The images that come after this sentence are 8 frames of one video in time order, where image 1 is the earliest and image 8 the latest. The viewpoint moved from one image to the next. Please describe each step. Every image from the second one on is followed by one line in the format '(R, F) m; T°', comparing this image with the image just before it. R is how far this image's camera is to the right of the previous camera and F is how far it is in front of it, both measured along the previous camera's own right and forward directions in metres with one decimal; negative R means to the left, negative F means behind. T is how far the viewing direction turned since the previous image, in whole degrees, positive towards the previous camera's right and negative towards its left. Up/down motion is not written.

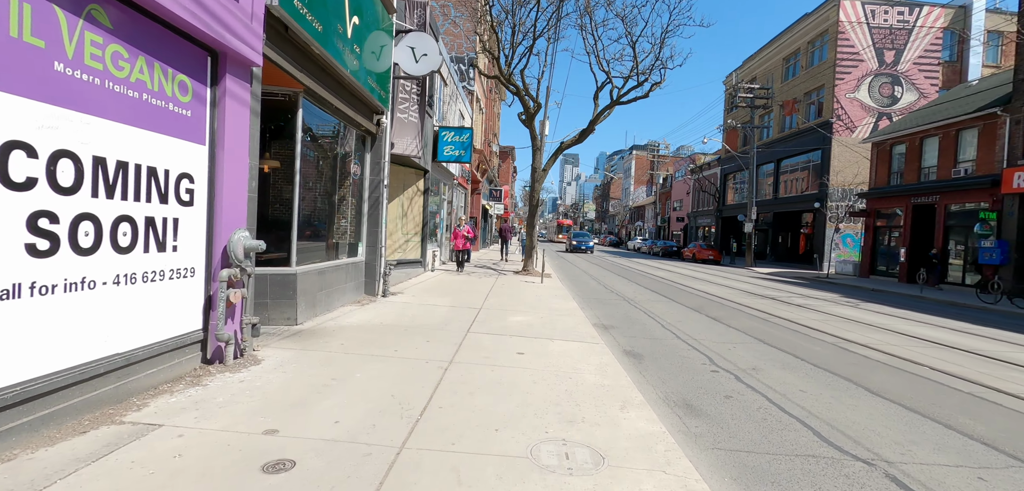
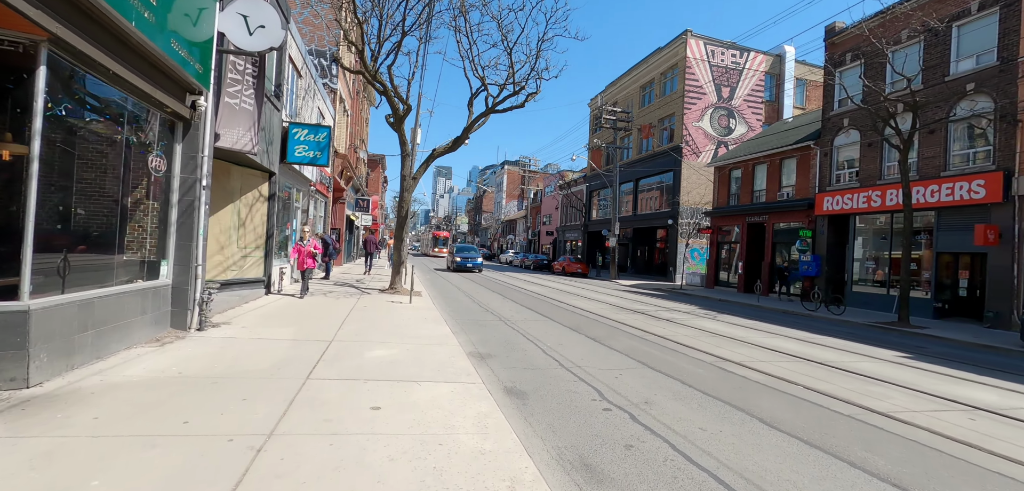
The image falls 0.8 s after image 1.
(+0.2, +1.2) m; +15°
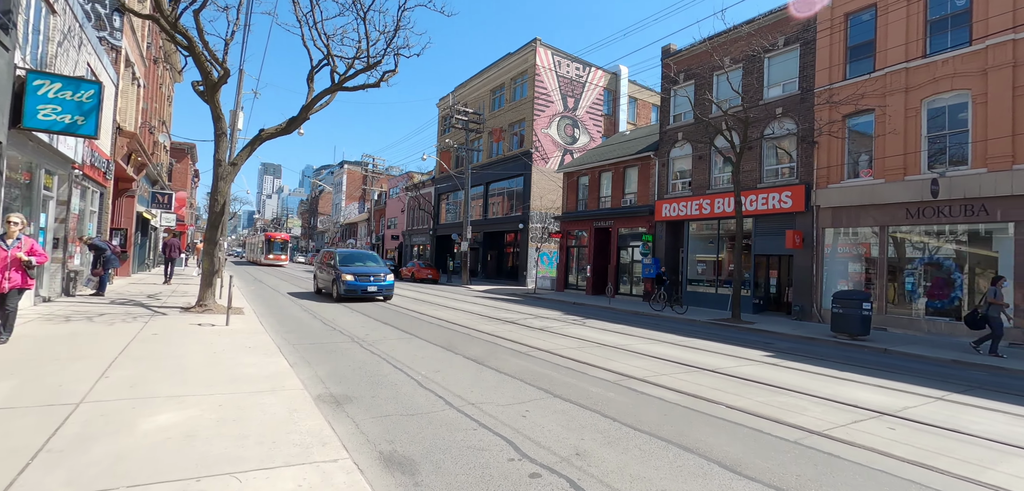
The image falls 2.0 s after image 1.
(-0.3, +1.7) m; +19°
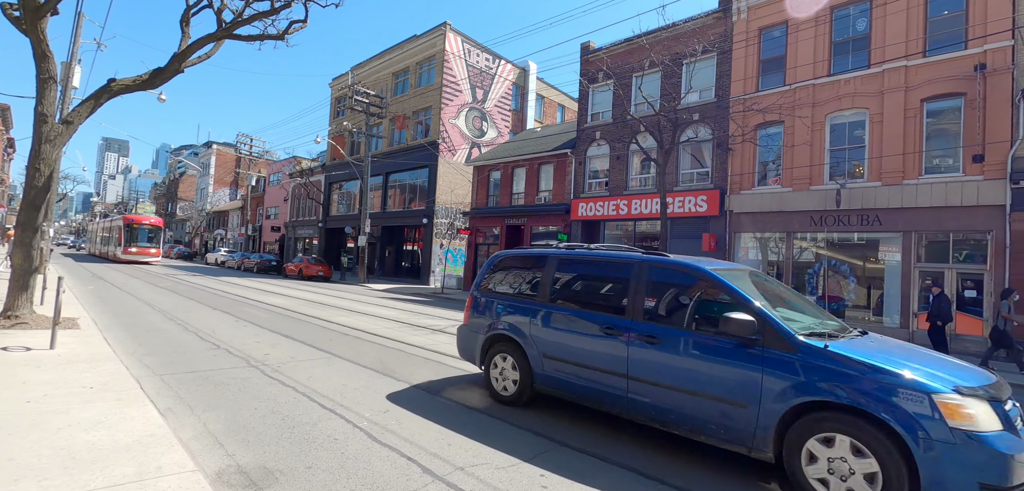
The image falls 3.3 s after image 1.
(-1.0, +1.6) m; +13°
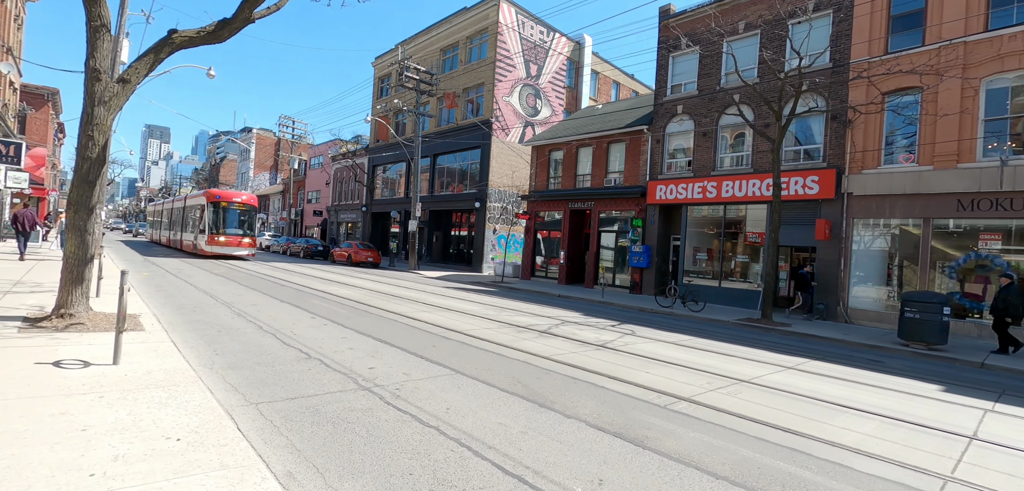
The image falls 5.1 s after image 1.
(-1.8, +1.7) m; -3°
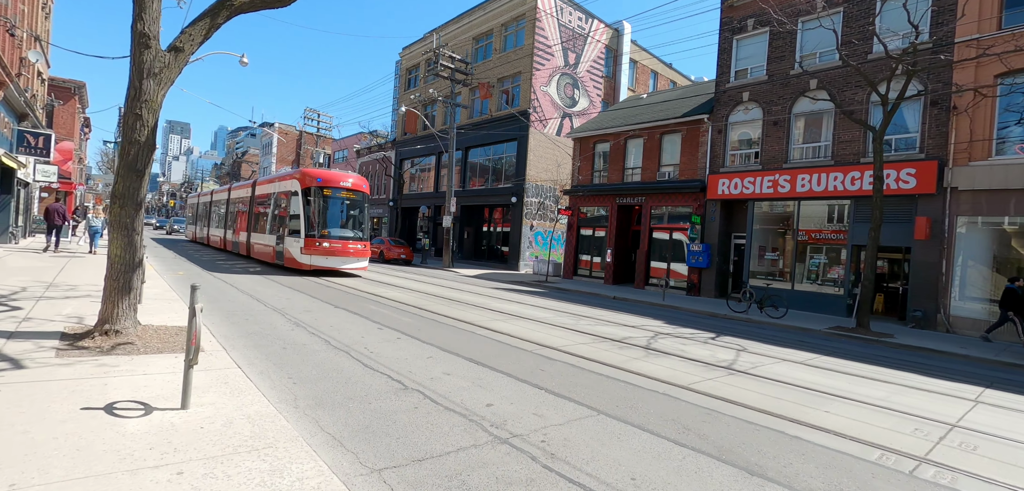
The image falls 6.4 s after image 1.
(-1.4, +1.3) m; -2°
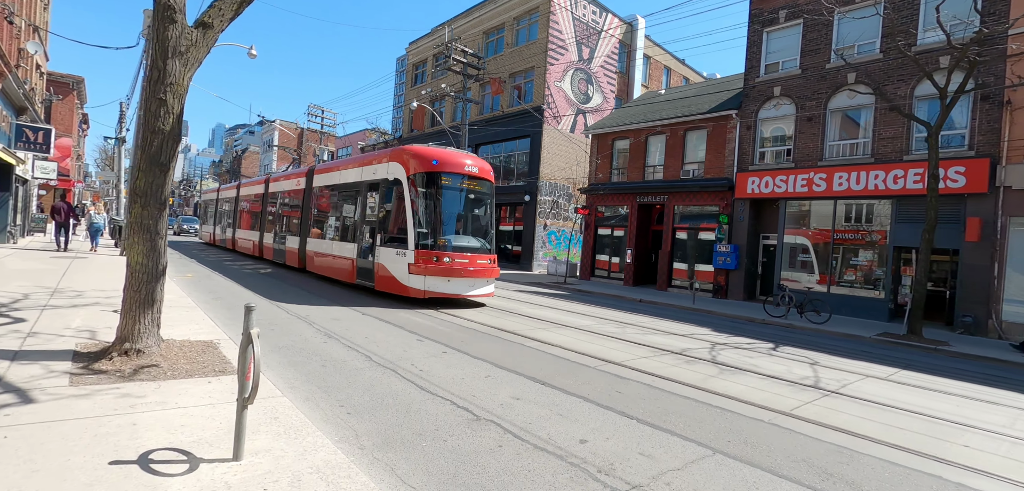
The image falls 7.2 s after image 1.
(-0.8, +0.7) m; 0°
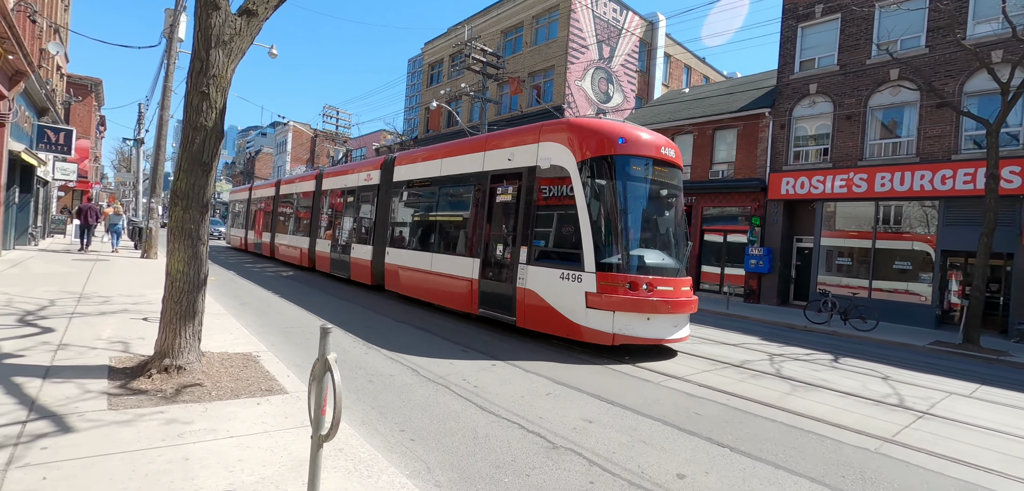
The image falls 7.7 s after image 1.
(-0.6, +0.4) m; -1°
